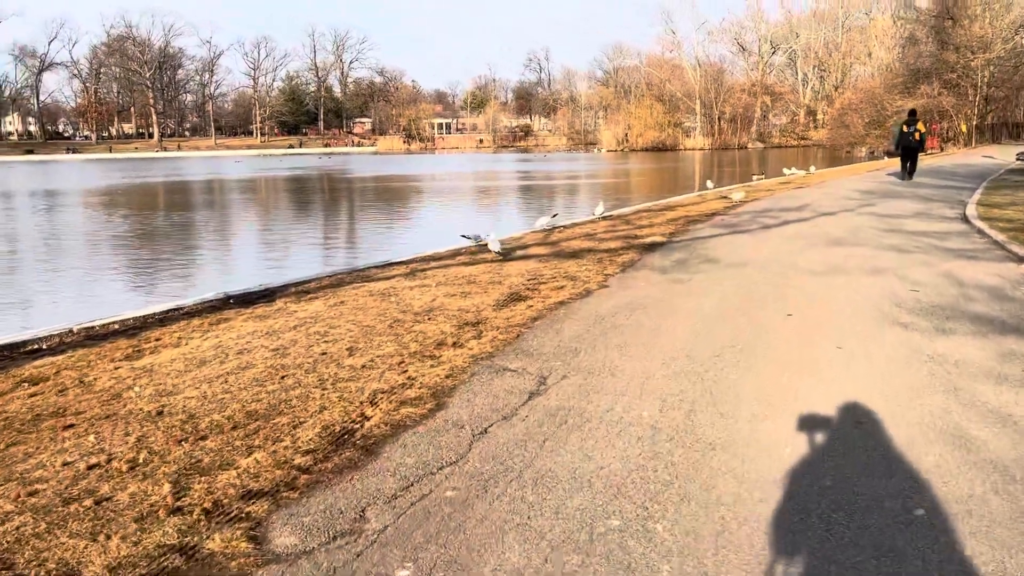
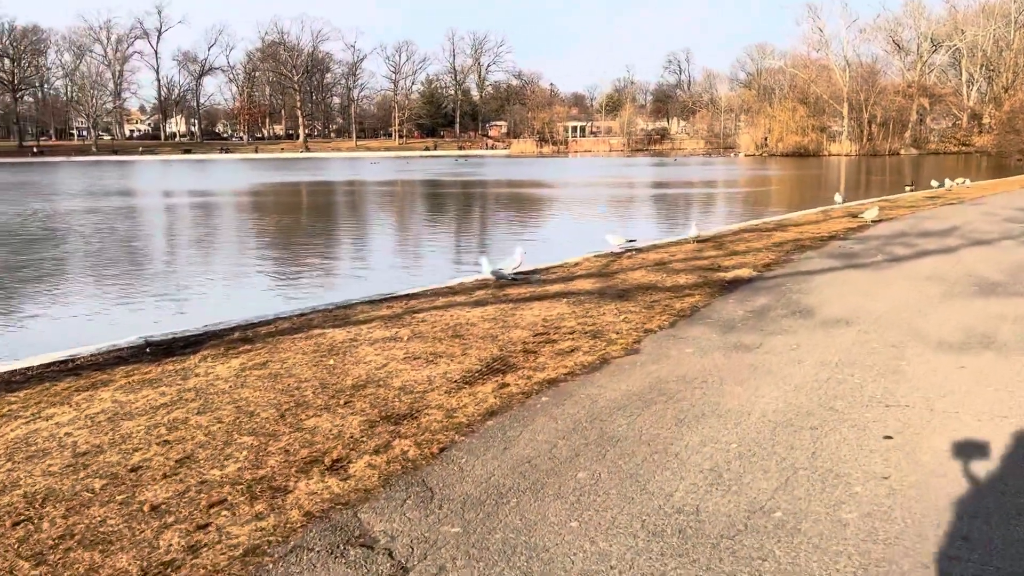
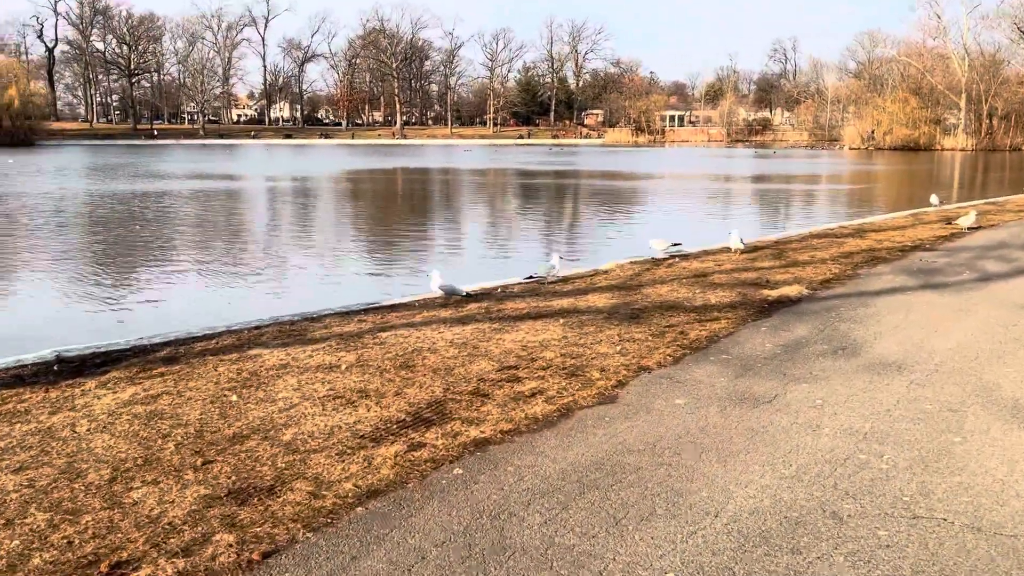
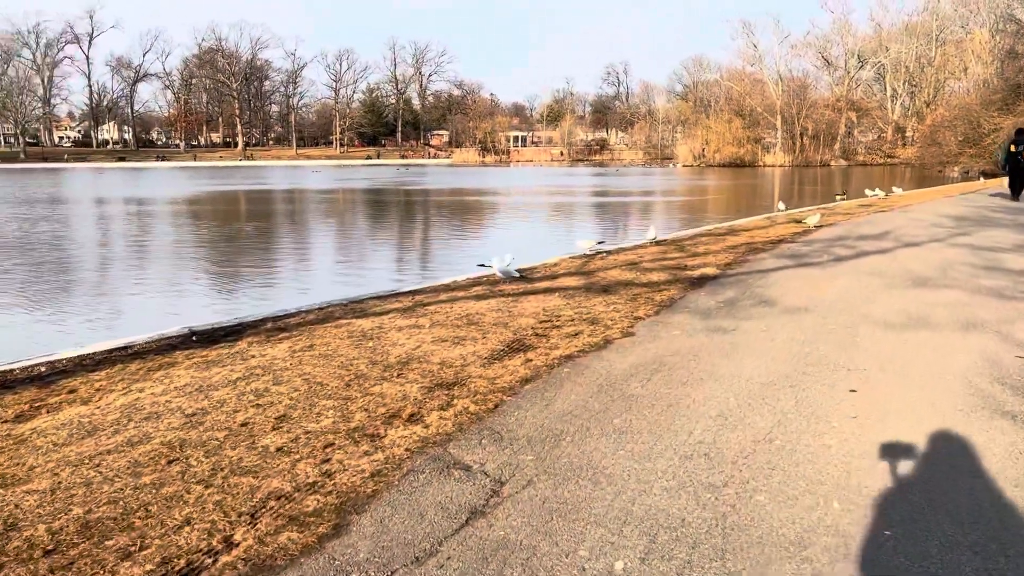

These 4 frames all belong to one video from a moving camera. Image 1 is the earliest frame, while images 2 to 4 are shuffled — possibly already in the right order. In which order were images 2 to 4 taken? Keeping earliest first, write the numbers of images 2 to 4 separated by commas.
4, 2, 3
